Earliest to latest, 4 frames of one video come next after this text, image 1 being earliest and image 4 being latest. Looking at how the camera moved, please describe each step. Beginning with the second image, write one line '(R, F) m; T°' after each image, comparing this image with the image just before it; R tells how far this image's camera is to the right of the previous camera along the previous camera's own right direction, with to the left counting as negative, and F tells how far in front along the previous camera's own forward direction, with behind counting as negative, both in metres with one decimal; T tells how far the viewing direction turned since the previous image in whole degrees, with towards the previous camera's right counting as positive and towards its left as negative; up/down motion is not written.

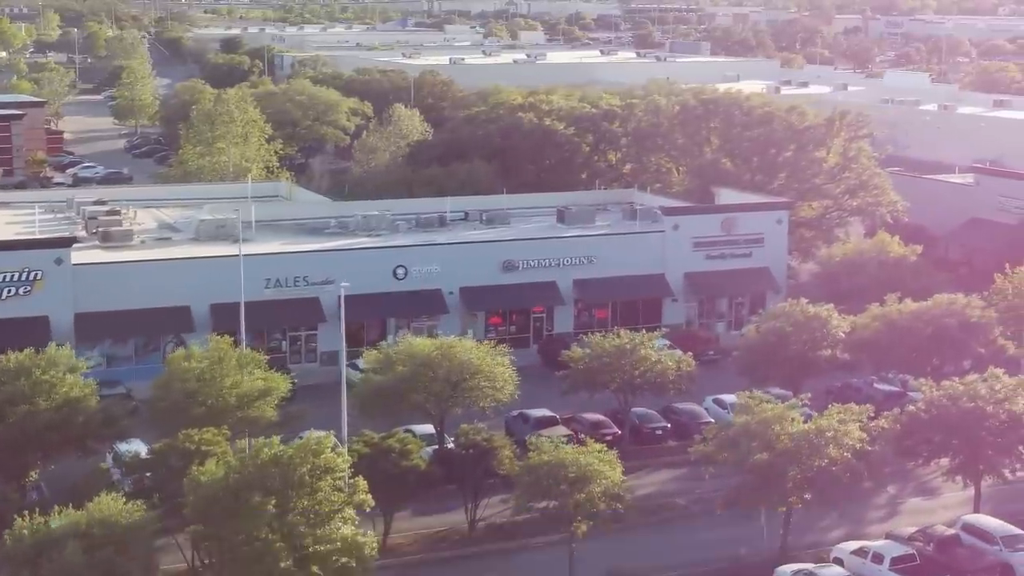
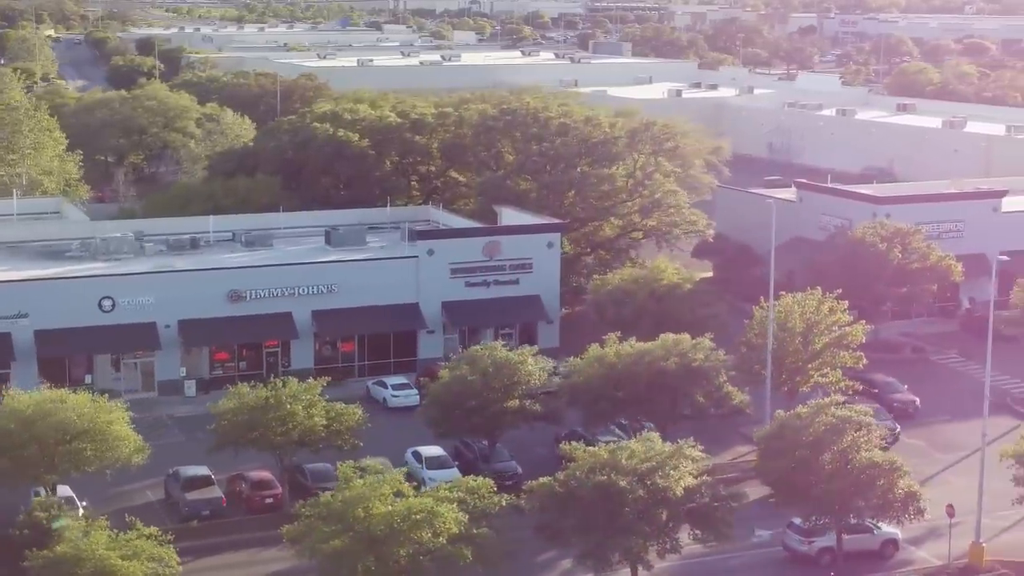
(+6.8, +4.1) m; 0°
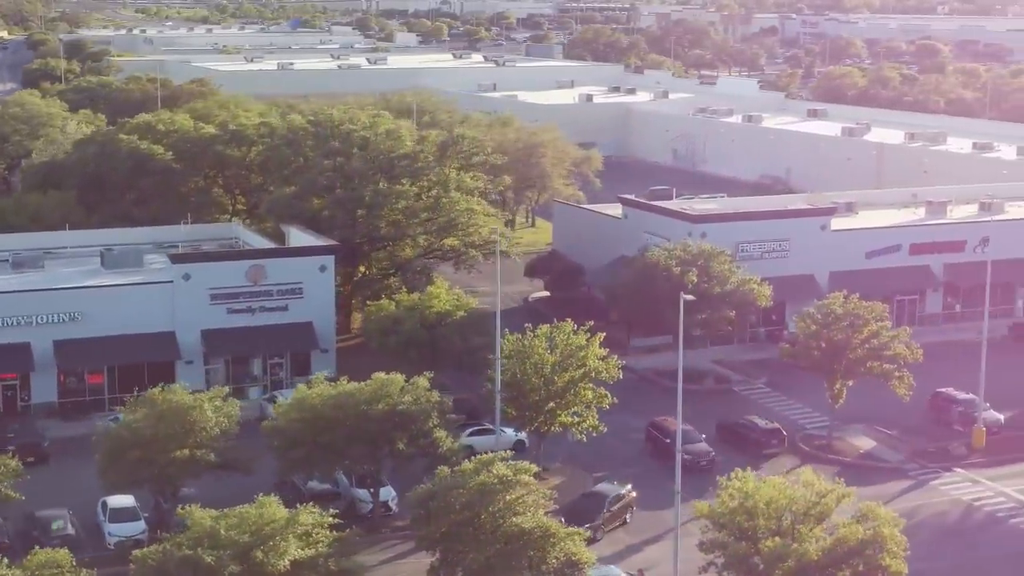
(+5.8, +2.9) m; 0°
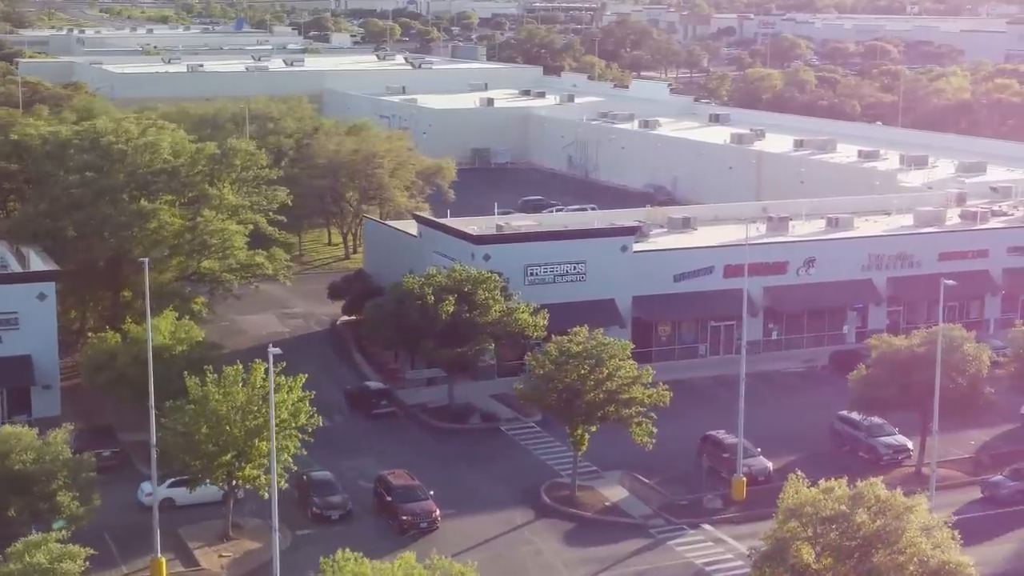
(+5.9, +3.7) m; 0°
